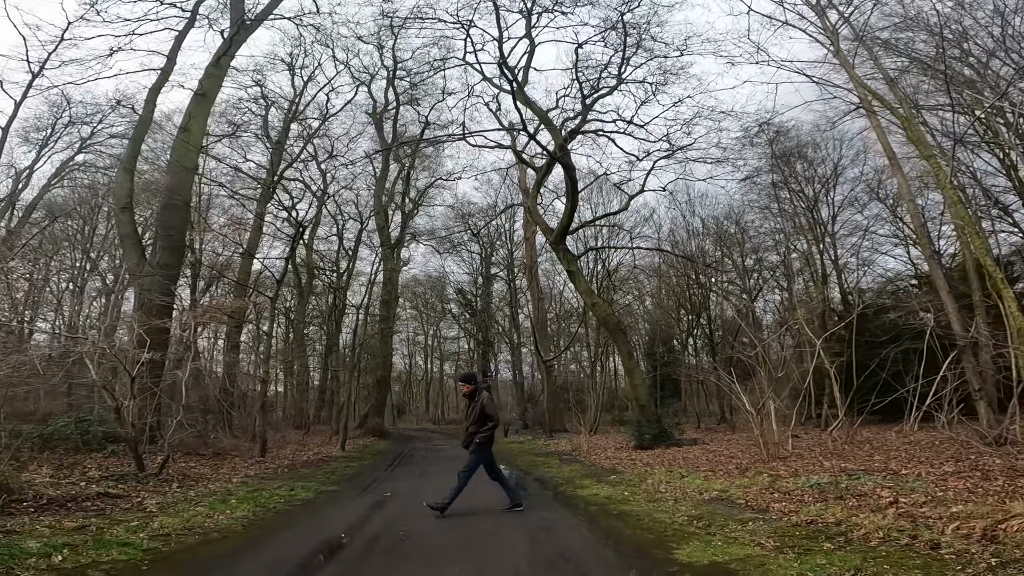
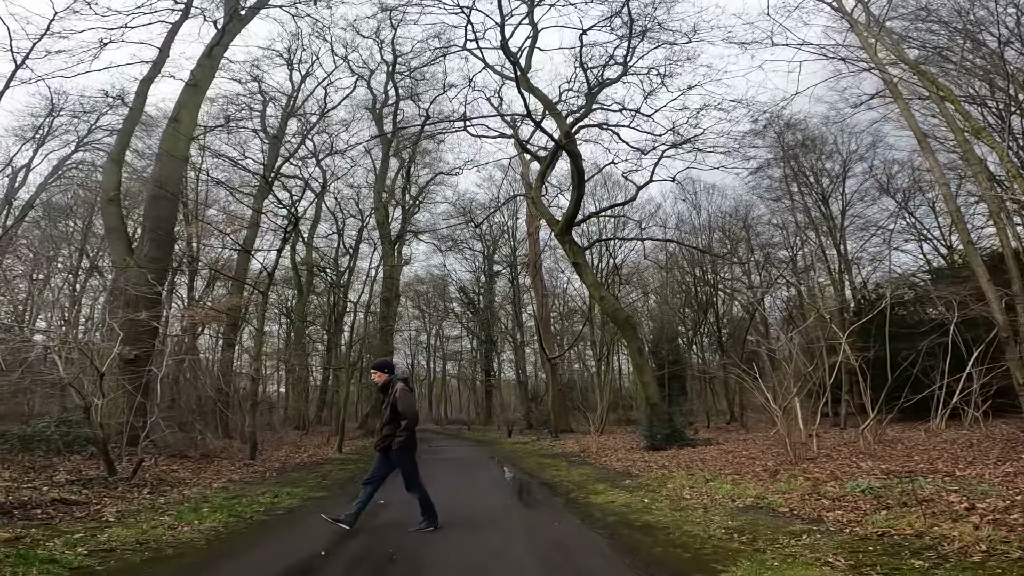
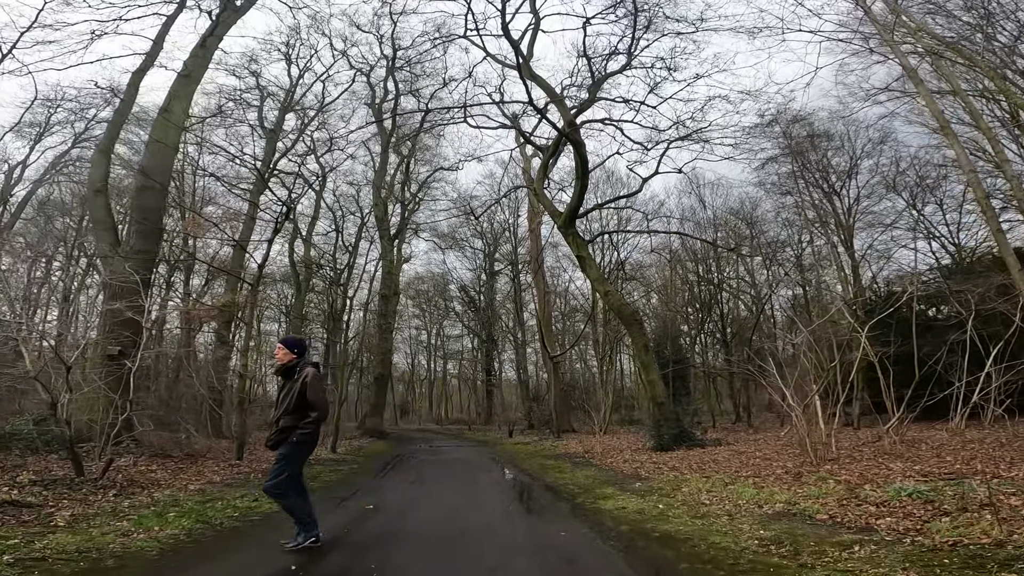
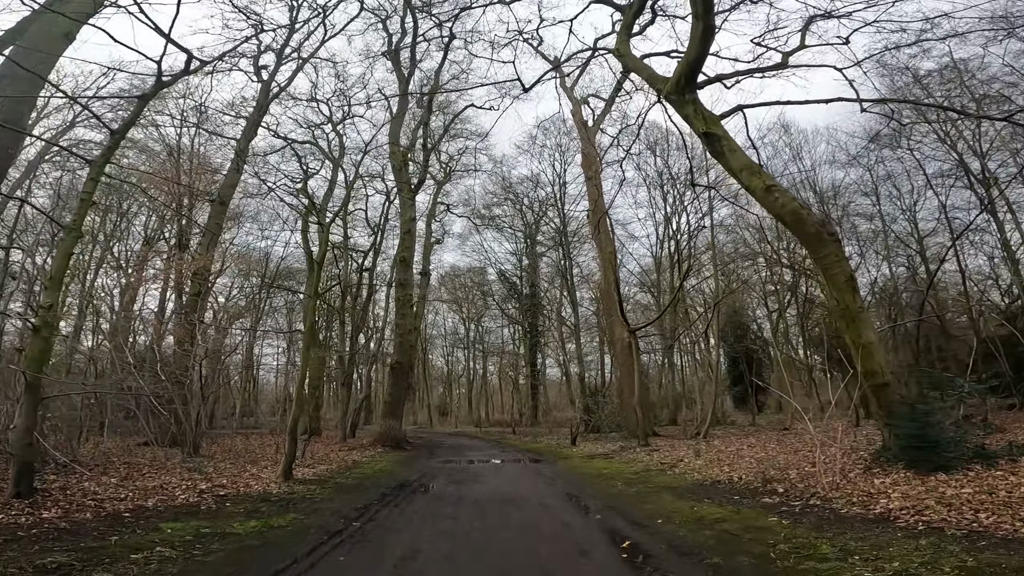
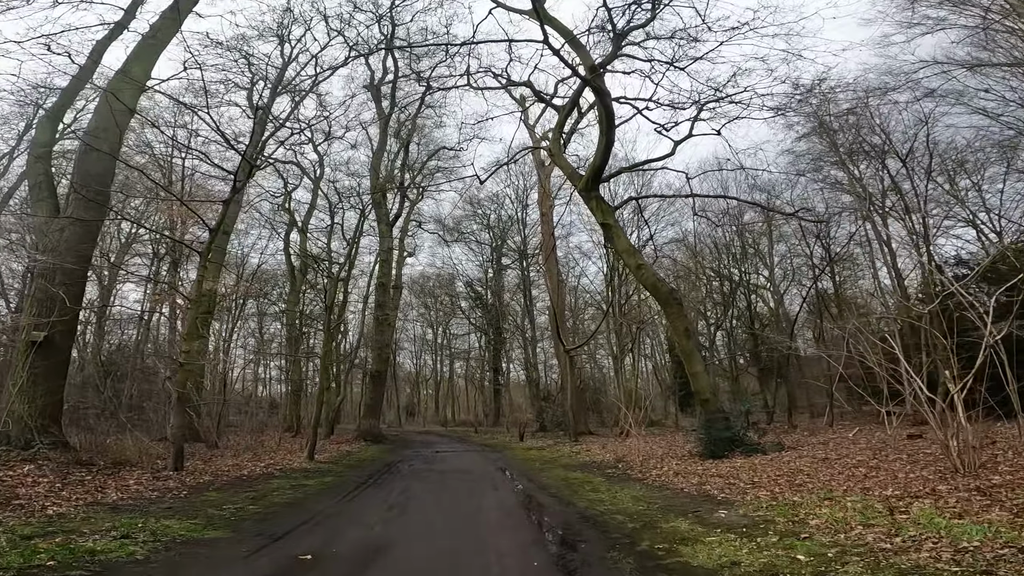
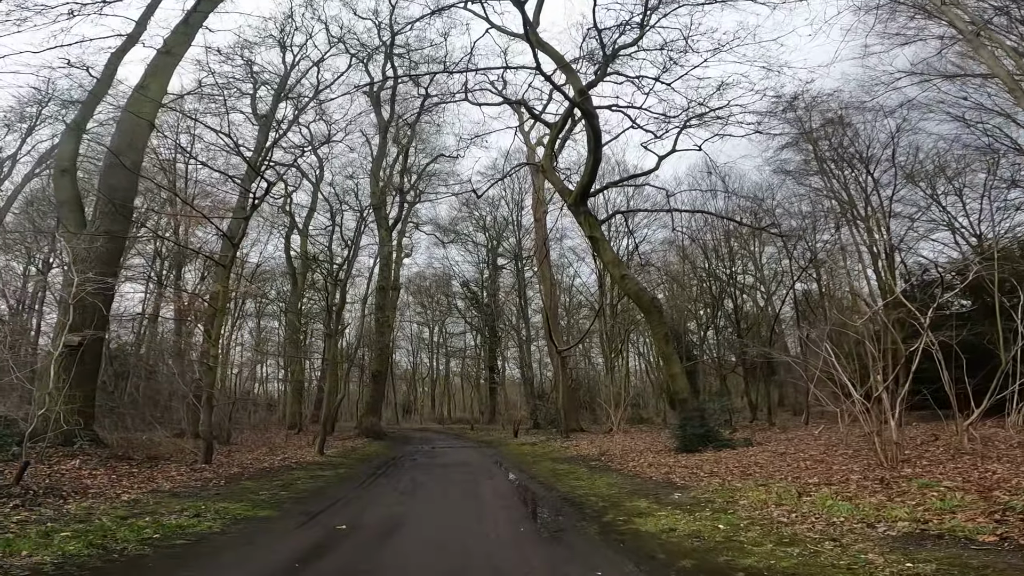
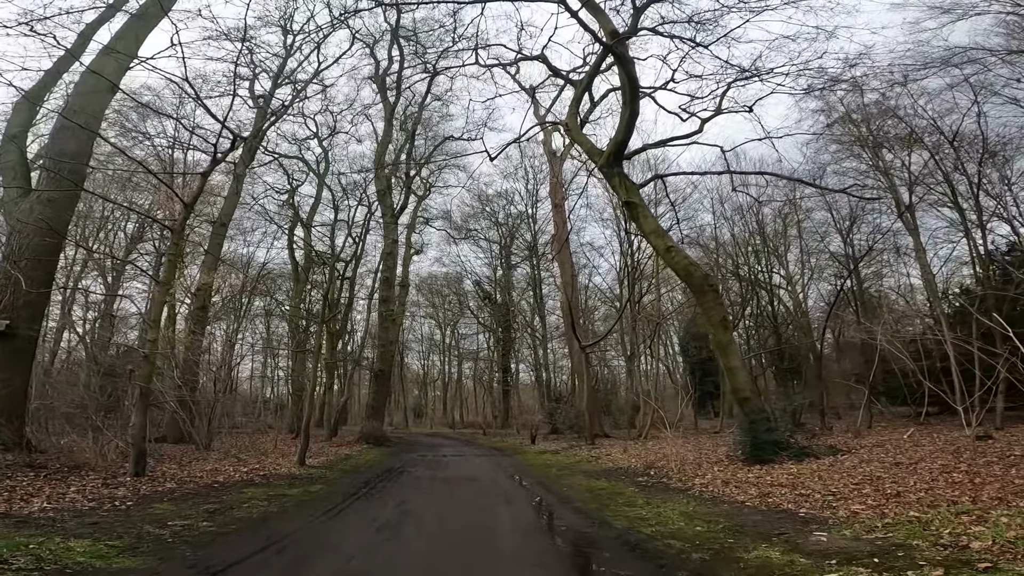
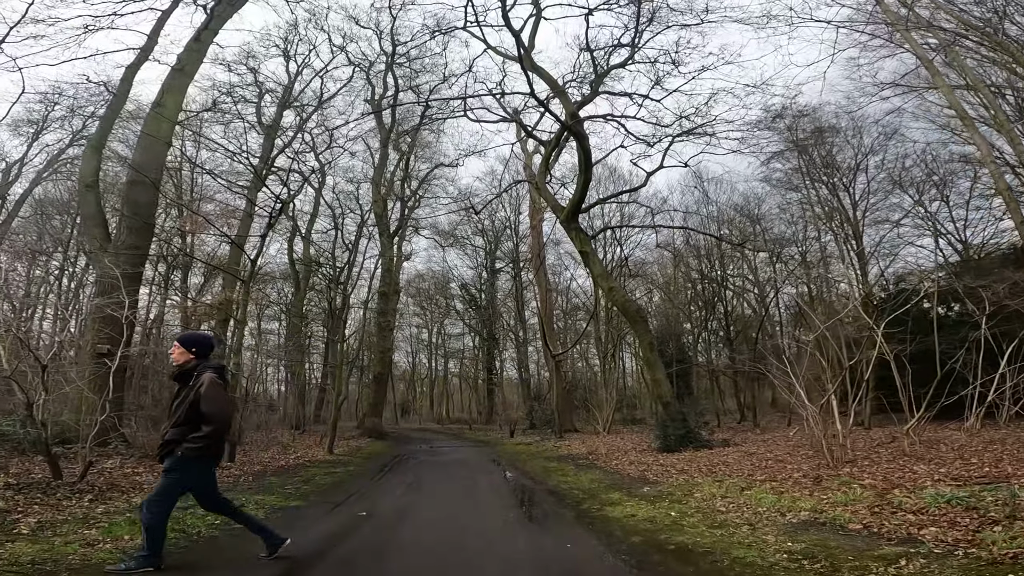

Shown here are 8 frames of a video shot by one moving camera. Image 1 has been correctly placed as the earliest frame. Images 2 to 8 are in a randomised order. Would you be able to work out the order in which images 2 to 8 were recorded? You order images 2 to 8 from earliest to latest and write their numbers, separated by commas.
2, 3, 8, 6, 5, 7, 4
